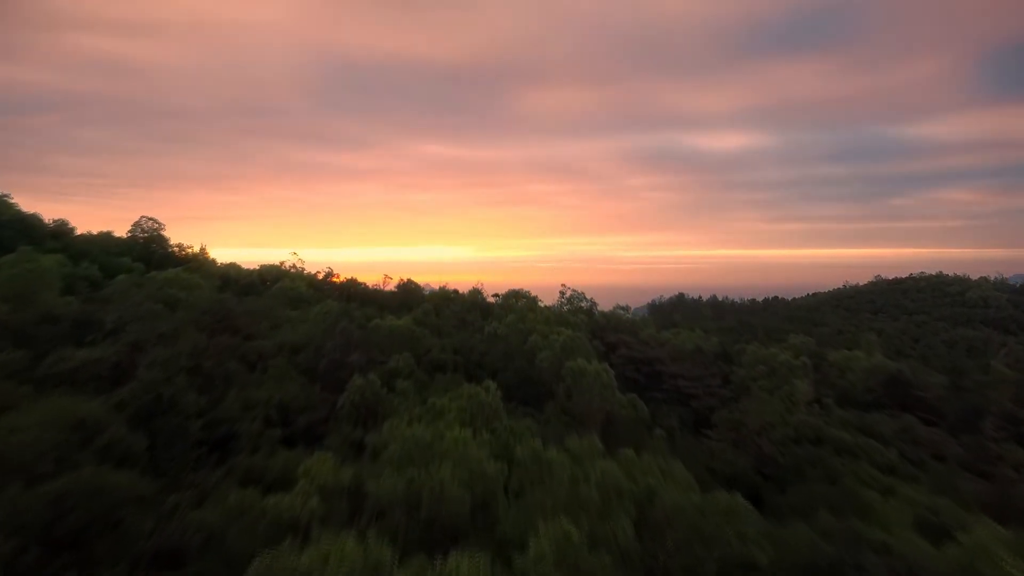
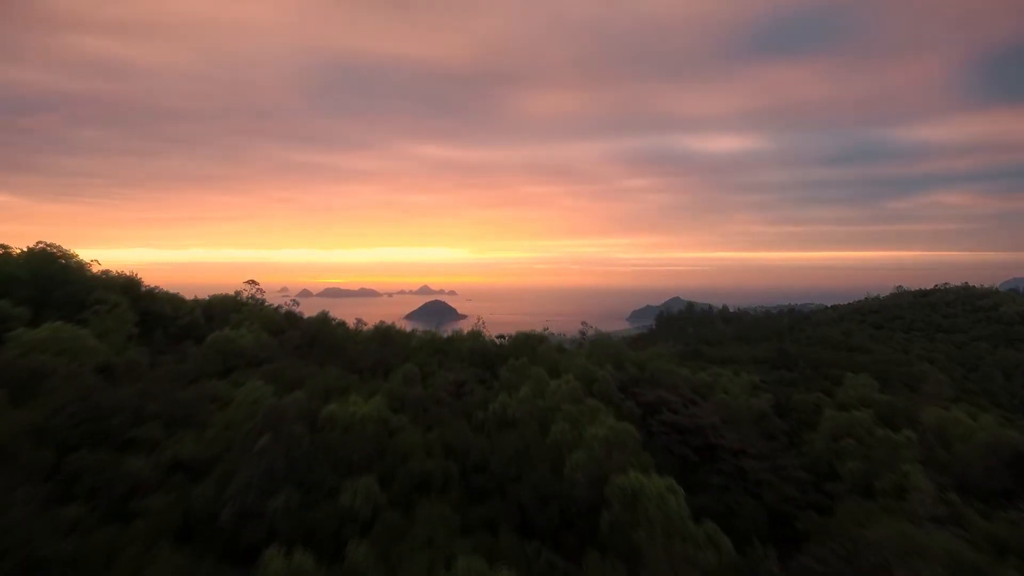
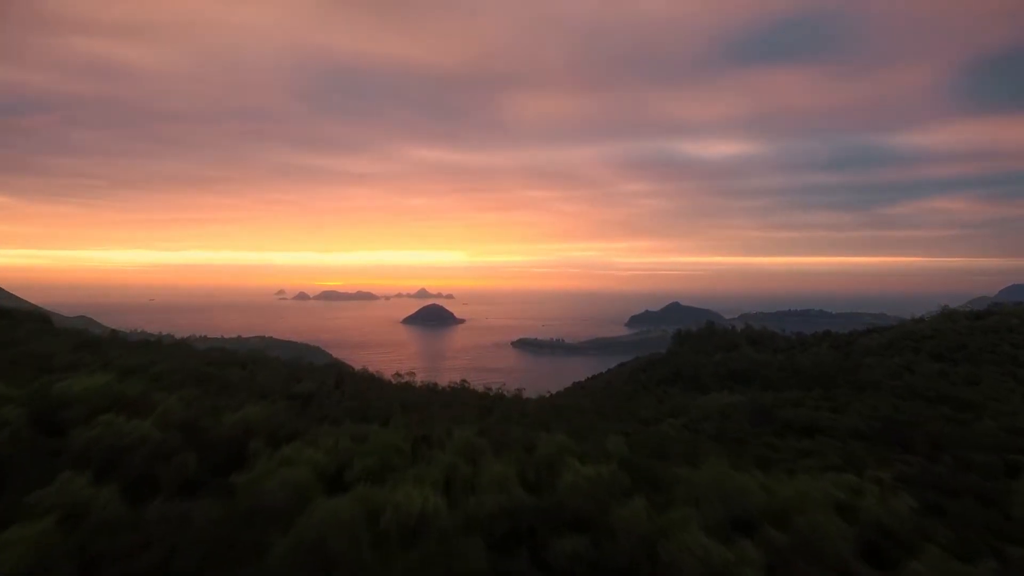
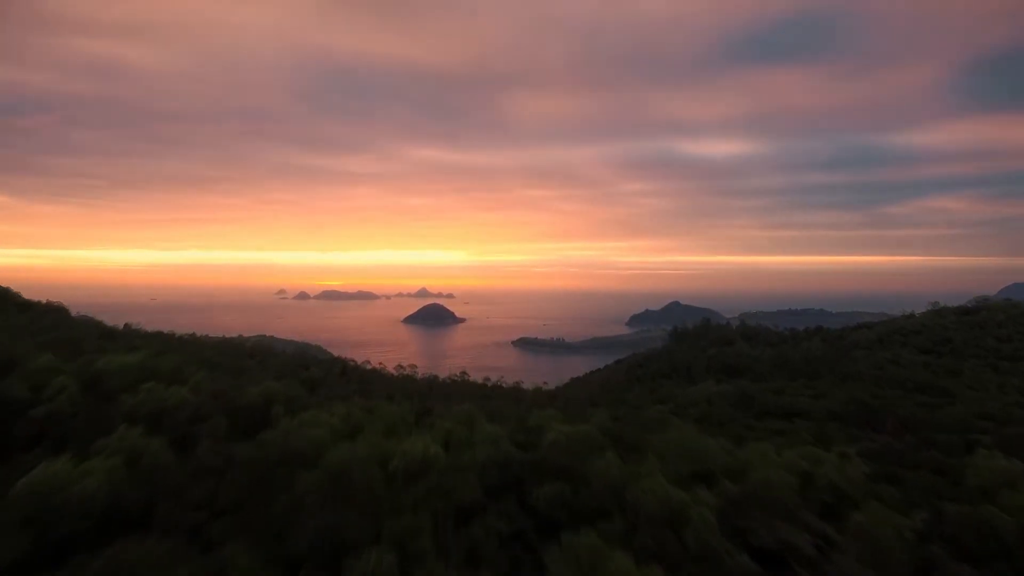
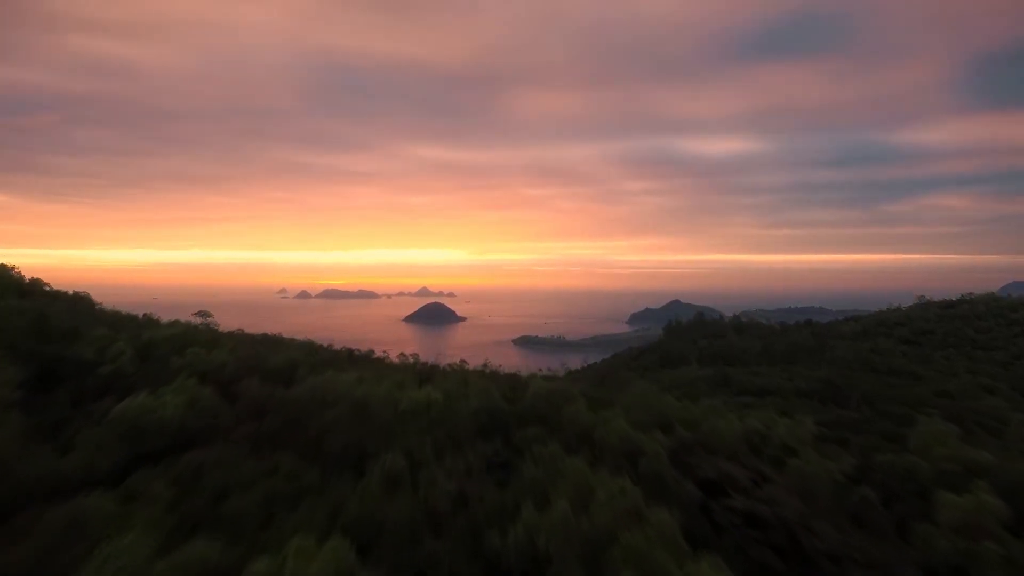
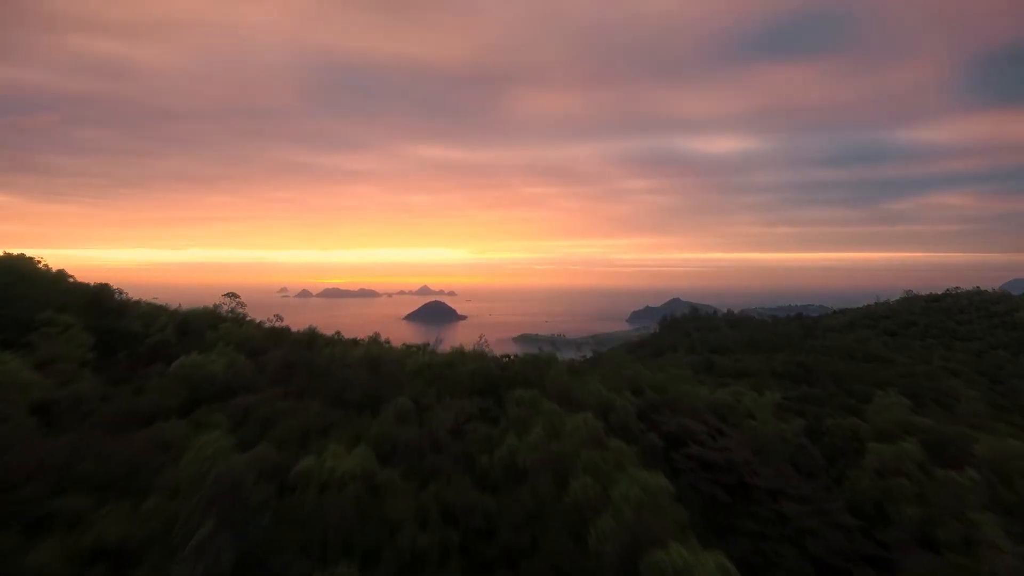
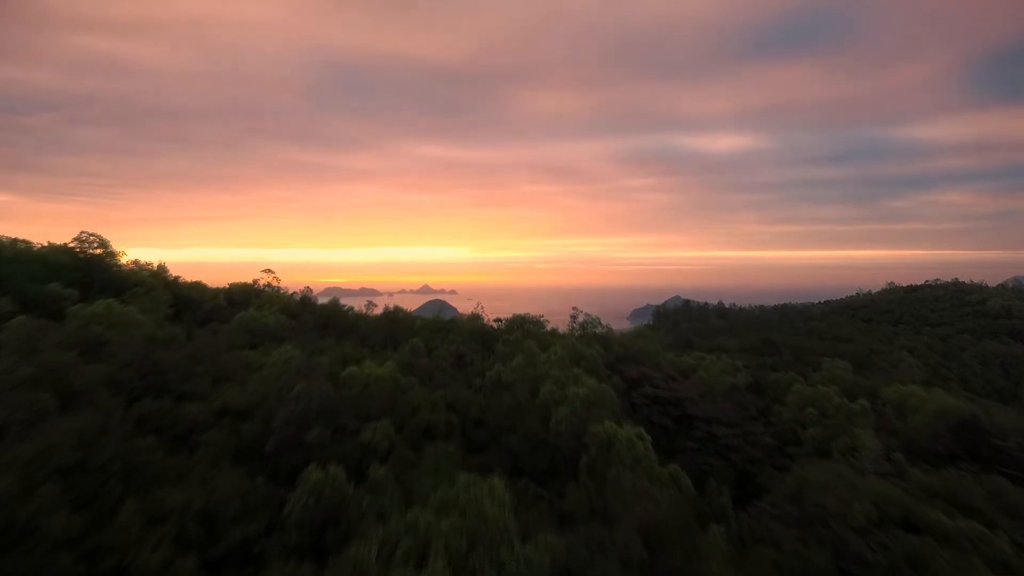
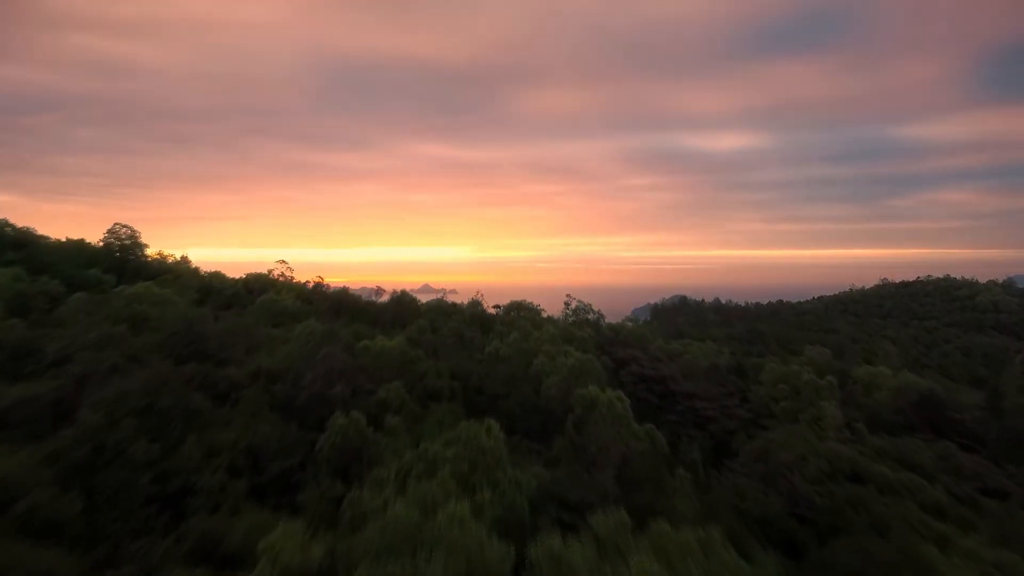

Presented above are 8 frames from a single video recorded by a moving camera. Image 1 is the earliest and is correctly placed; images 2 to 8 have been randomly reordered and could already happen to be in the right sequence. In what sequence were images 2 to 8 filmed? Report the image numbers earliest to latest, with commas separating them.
8, 7, 2, 6, 5, 4, 3
